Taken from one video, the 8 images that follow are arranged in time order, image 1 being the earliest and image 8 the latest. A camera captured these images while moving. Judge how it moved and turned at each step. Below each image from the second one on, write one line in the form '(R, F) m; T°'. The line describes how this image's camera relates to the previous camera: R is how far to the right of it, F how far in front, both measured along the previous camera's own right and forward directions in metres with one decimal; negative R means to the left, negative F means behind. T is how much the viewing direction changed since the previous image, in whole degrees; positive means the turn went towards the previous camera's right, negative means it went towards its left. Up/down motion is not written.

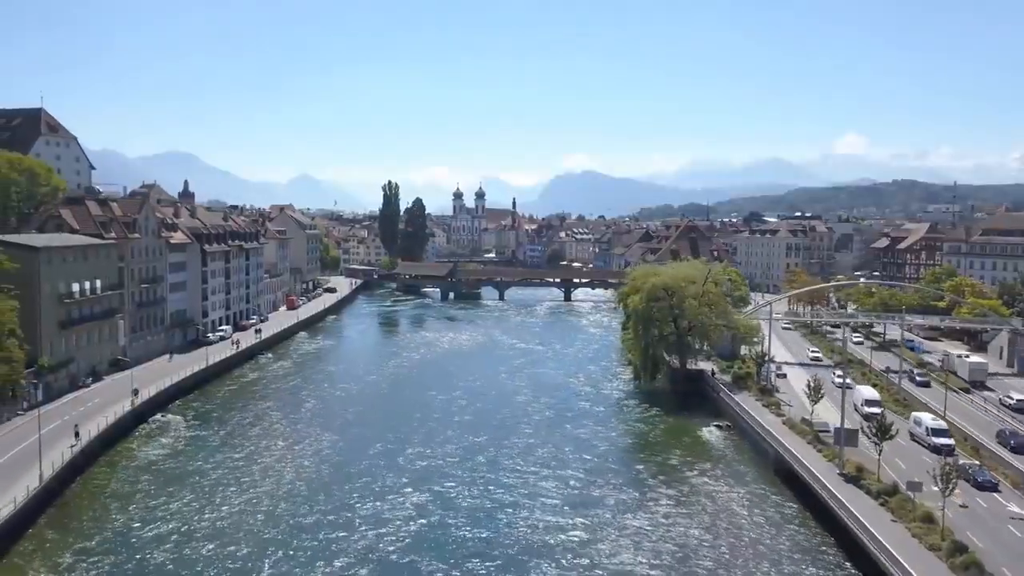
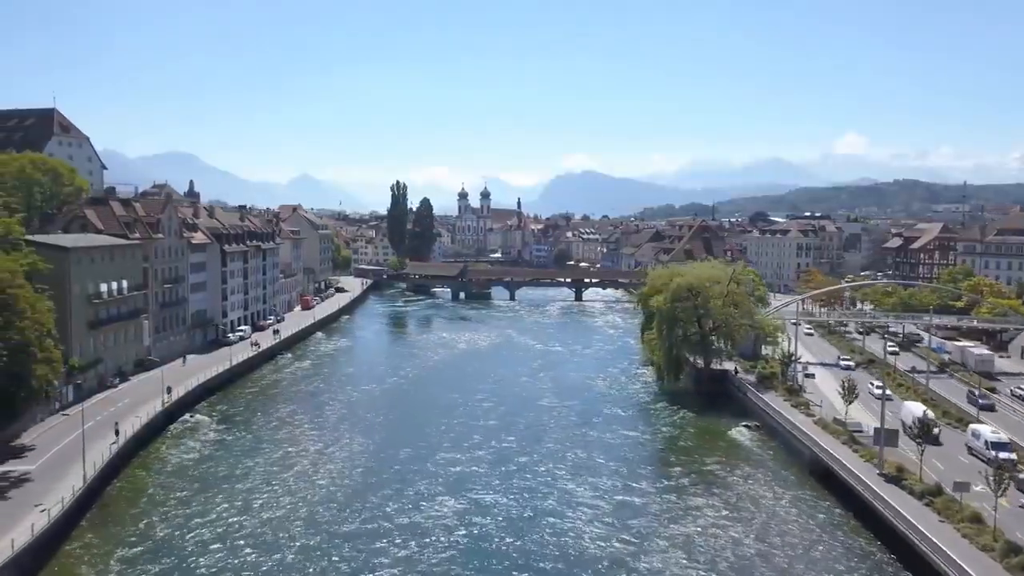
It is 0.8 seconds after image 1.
(-1.4, +0.1) m; 0°
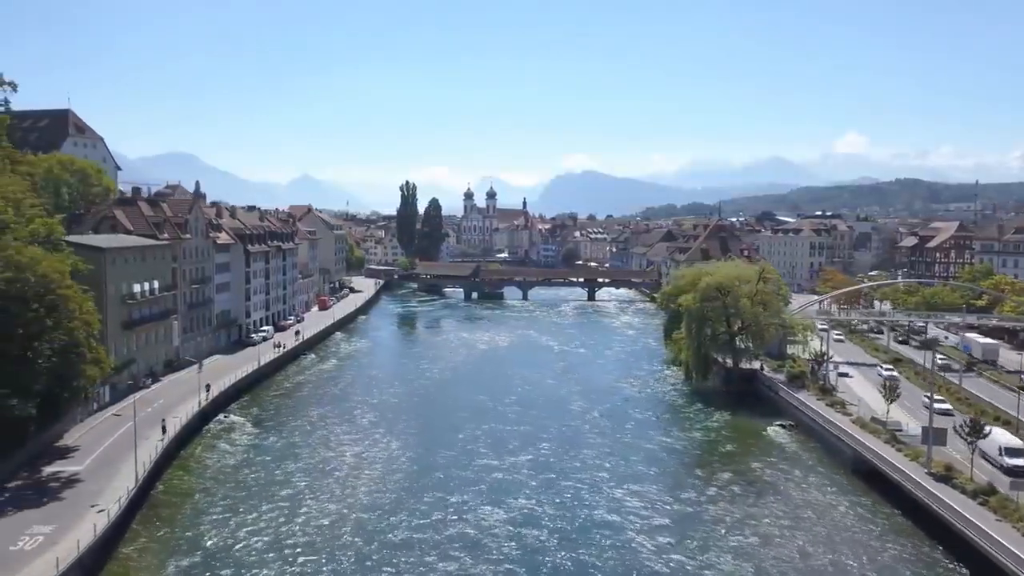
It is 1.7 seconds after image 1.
(-1.7, +0.1) m; 0°
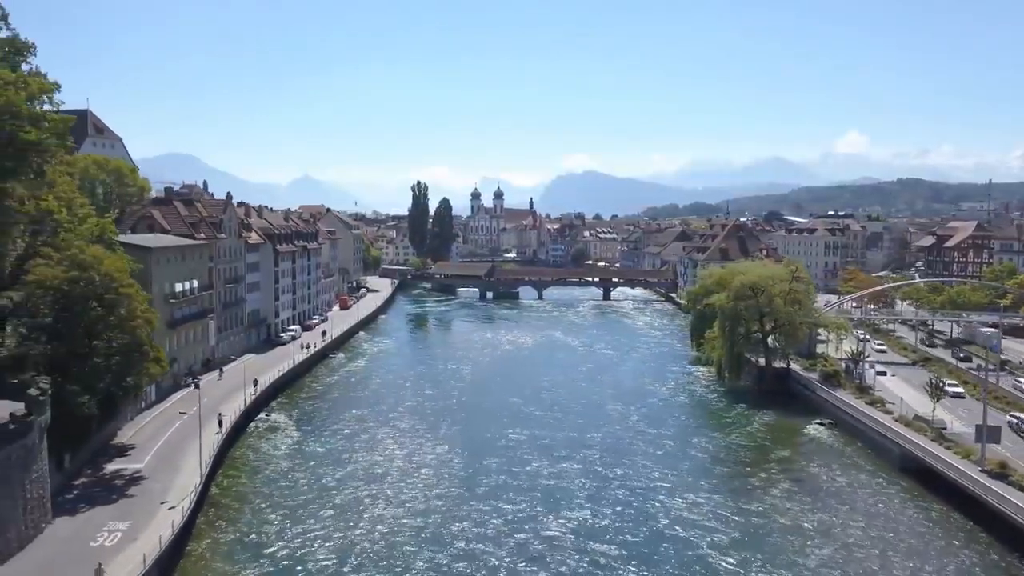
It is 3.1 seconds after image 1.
(-2.0, -0.2) m; 0°
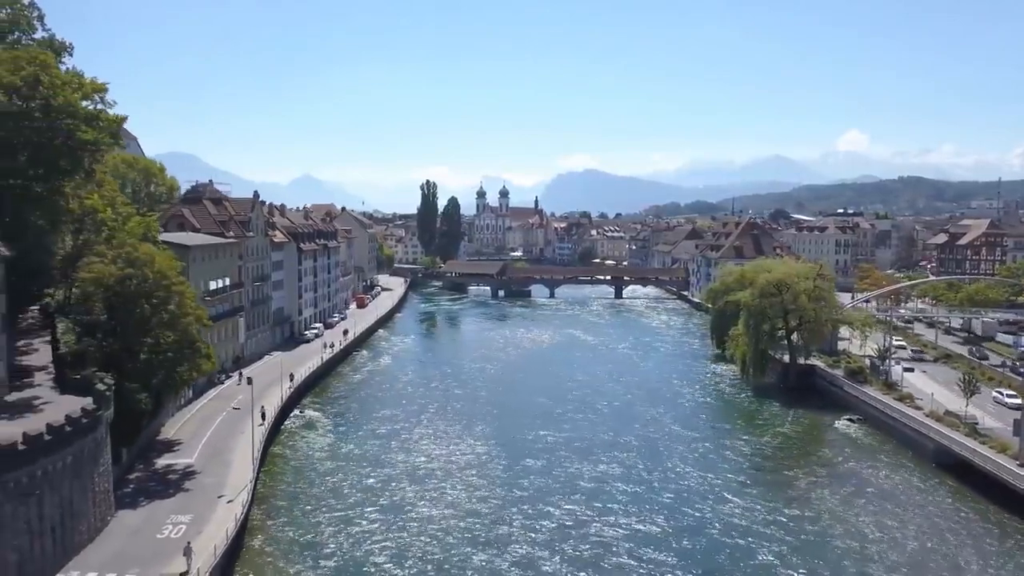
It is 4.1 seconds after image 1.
(-1.6, -0.4) m; 0°
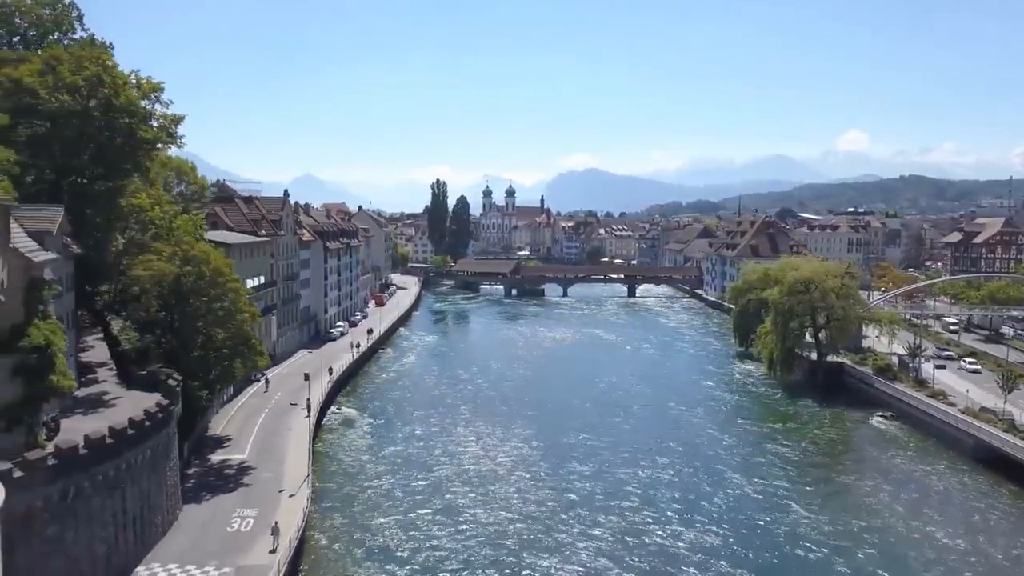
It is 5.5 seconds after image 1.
(-1.8, -0.3) m; 0°
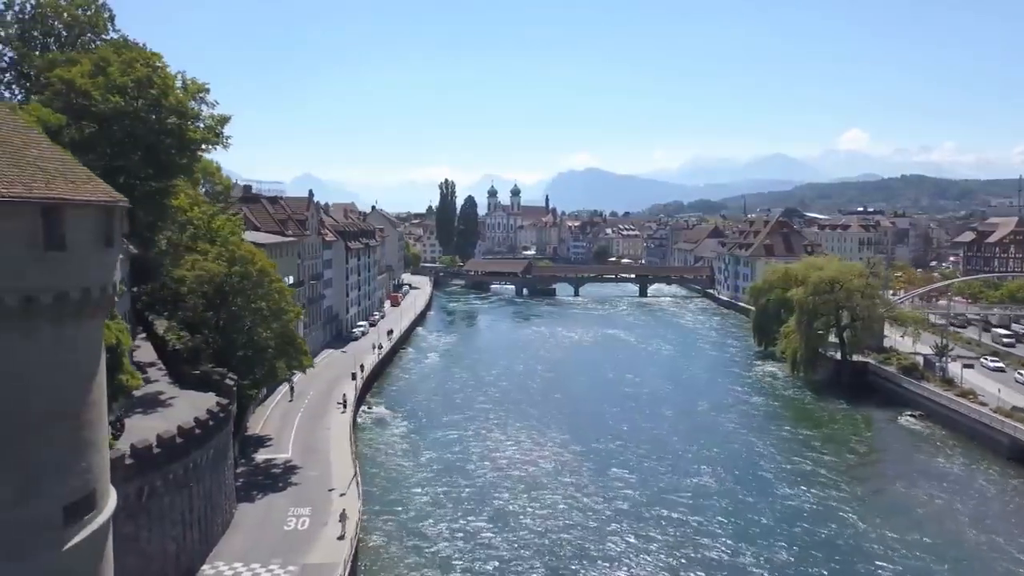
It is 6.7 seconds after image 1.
(-1.5, -0.1) m; 0°
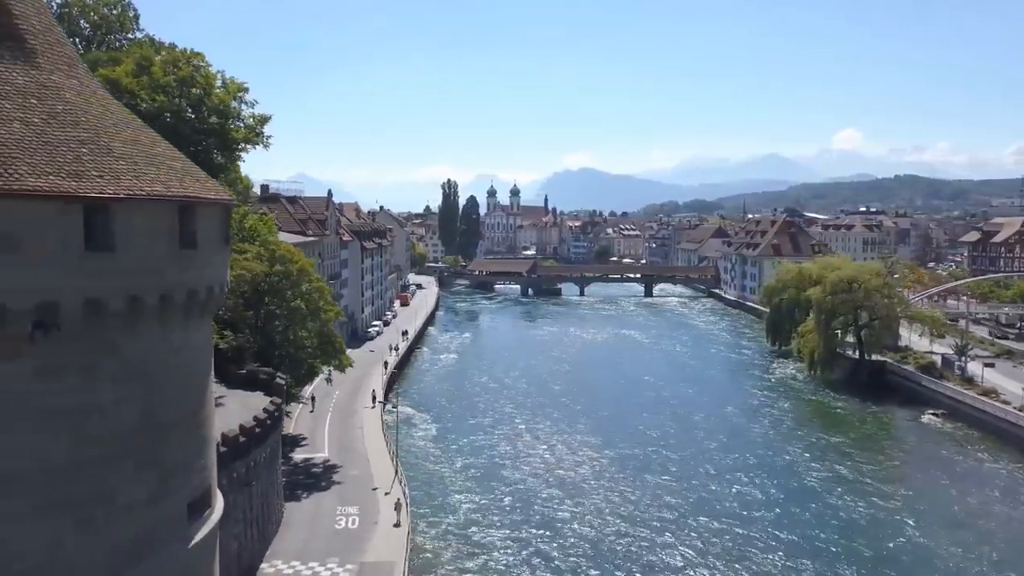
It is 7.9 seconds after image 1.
(-1.5, -0.1) m; 0°
